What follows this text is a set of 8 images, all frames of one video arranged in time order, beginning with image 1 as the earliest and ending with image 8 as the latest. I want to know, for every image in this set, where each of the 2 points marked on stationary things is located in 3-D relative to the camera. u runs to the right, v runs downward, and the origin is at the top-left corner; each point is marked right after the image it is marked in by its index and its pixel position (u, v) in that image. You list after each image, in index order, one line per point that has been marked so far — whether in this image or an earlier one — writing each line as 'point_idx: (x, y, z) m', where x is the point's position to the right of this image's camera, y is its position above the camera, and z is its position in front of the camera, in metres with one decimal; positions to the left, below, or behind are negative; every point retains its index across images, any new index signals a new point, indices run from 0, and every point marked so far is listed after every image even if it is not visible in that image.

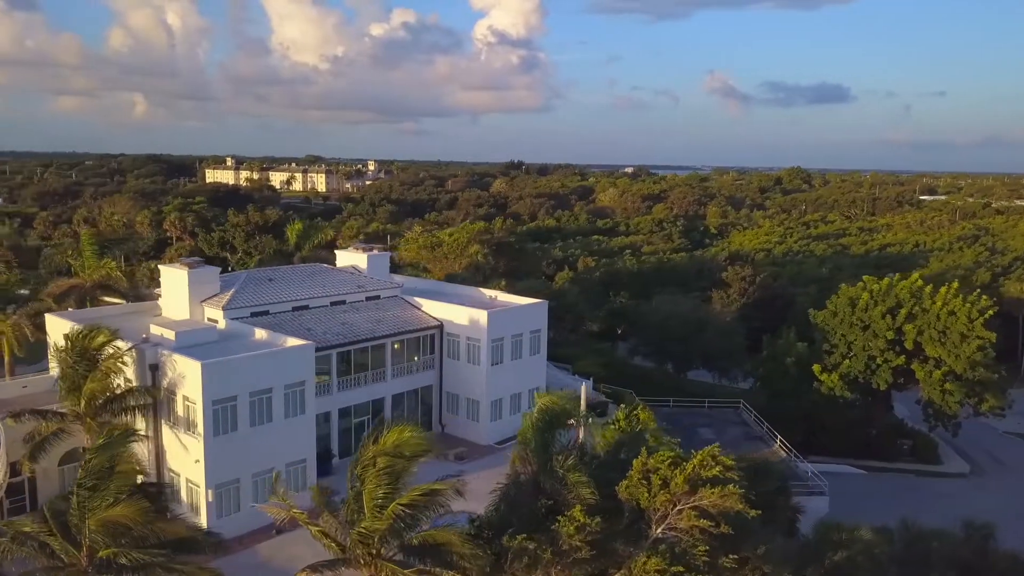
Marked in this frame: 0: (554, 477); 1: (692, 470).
0: (+0.8, -3.6, +15.5) m
1: (+3.2, -3.3, +14.8) m
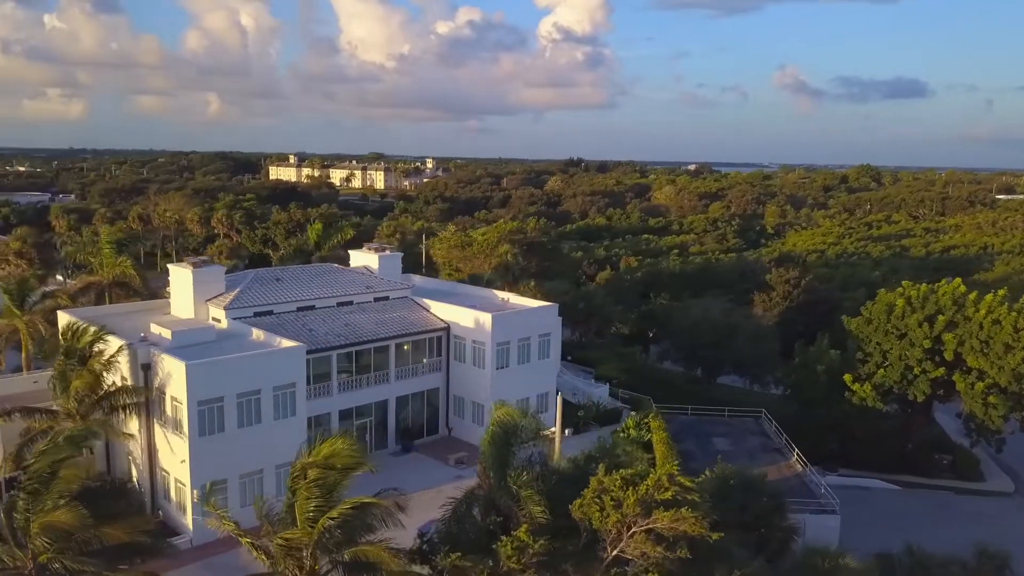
0: (-0.1, -3.8, +14.9) m
1: (+2.3, -3.5, +14.0) m
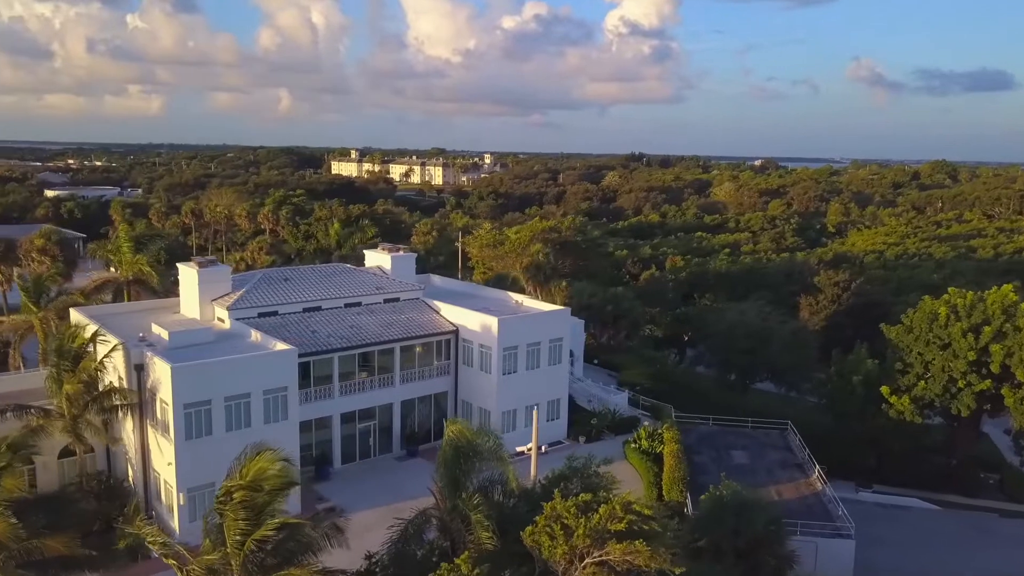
0: (-0.9, -4.0, +14.2) m
1: (+1.4, -3.8, +13.1) m
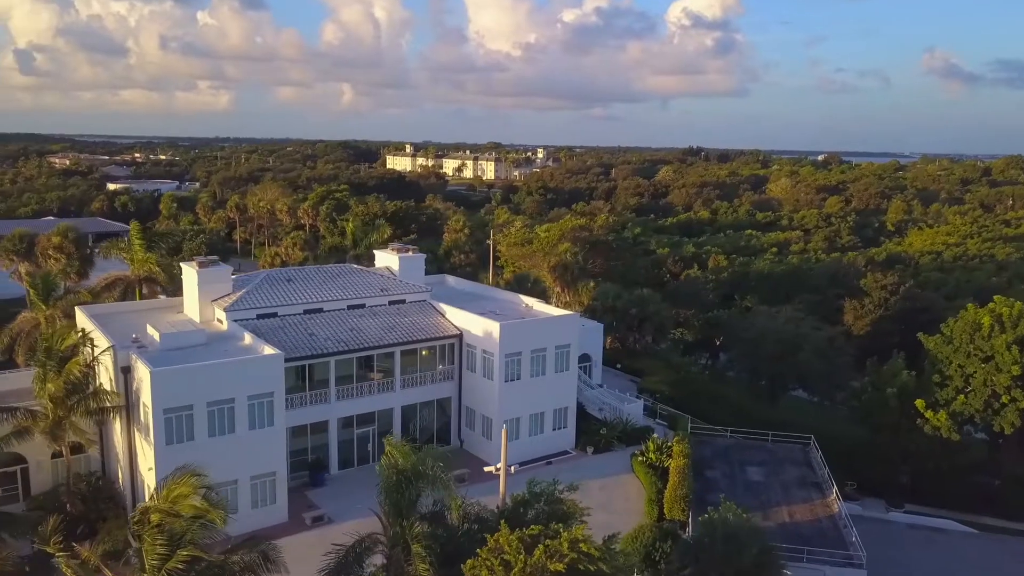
0: (-1.9, -4.2, +13.3) m
1: (+0.4, -4.0, +12.1) m
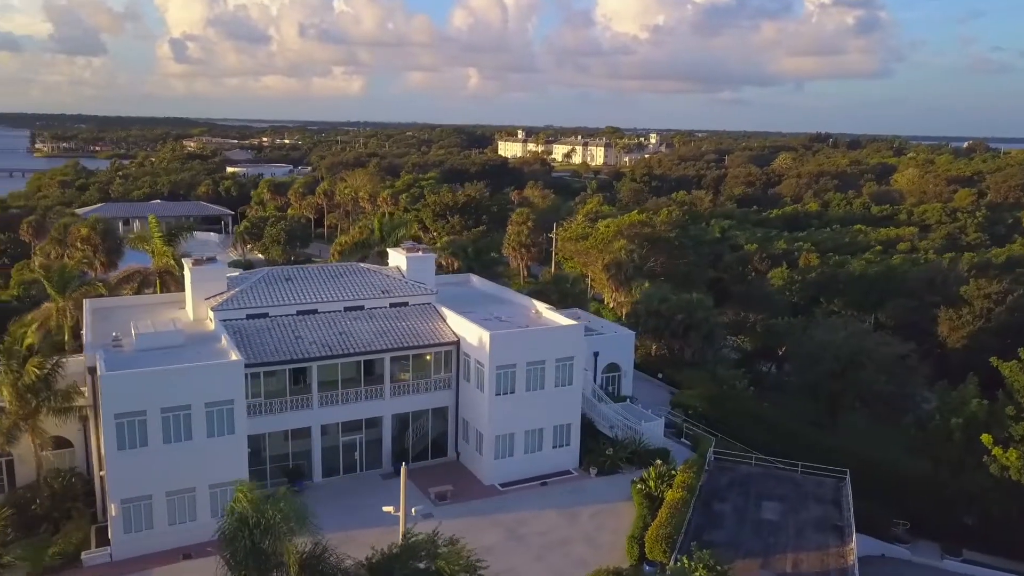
0: (-4.2, -4.6, +12.0) m
1: (-2.2, -4.5, +10.5) m
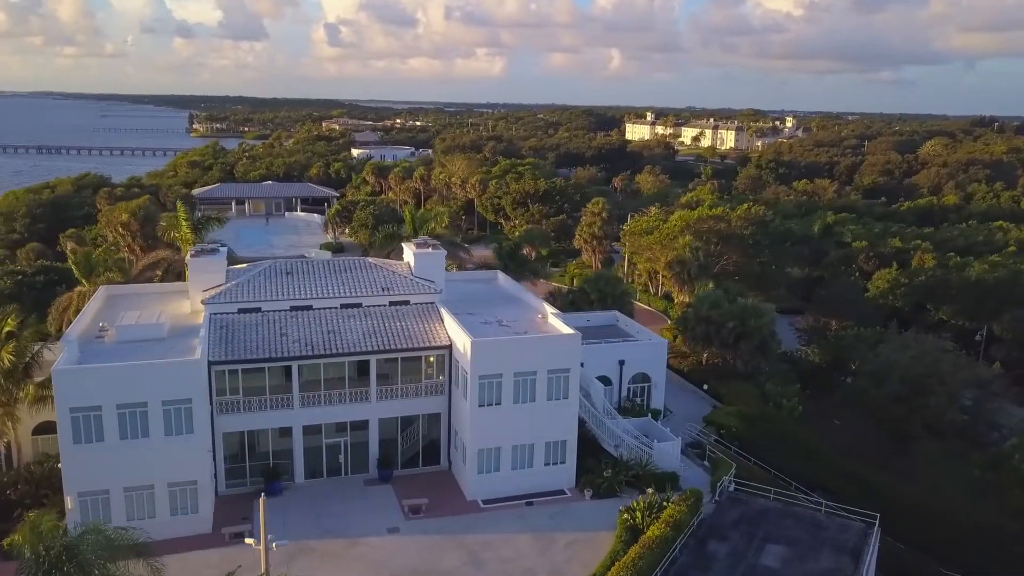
0: (-6.9, -4.9, +11.2) m
1: (-5.1, -4.9, +9.4) m
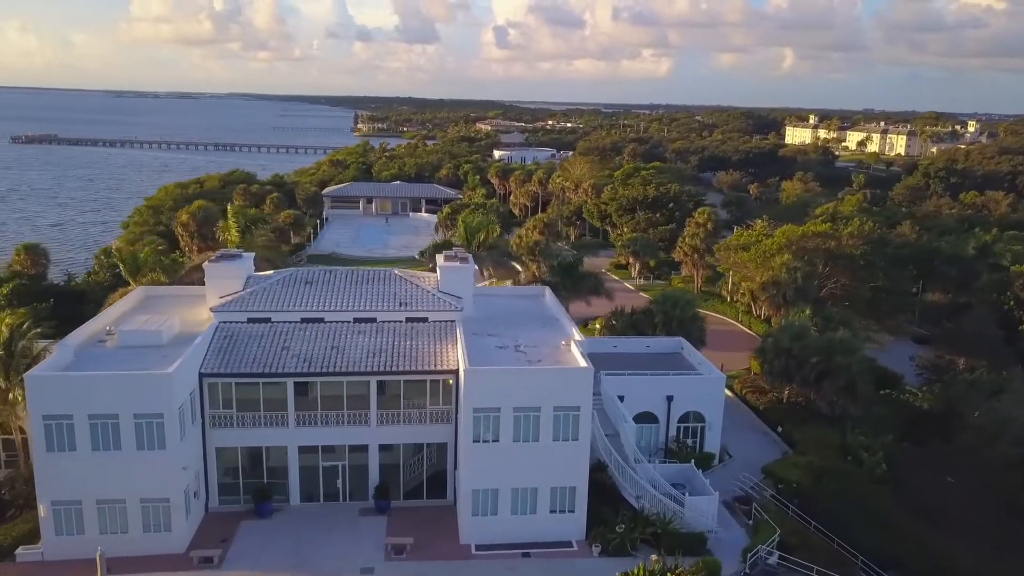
0: (-9.4, -5.1, +10.2) m
1: (-8.0, -5.2, +8.1) m
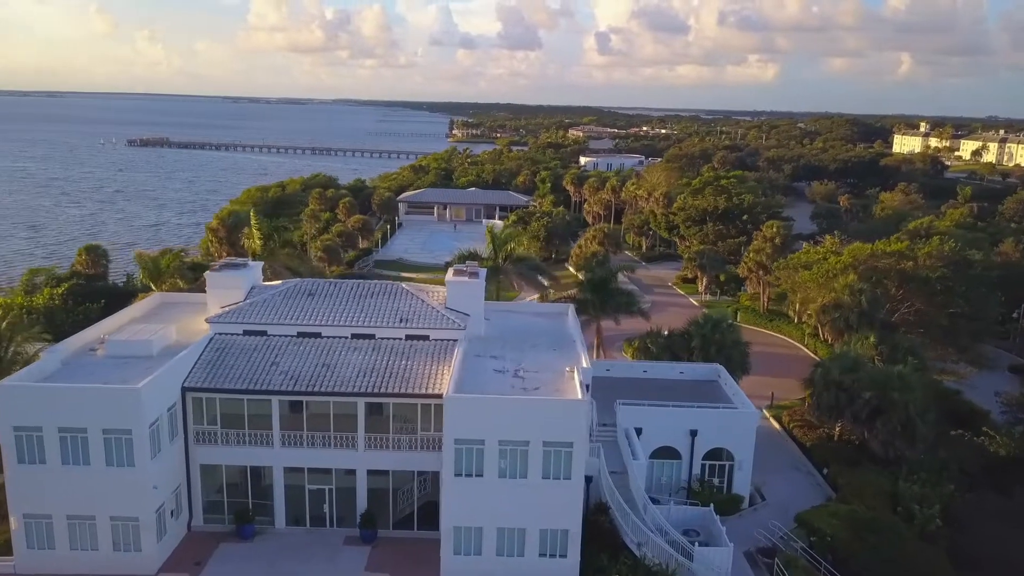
0: (-11.0, -5.3, +9.6) m
1: (-9.9, -5.4, +7.3) m
